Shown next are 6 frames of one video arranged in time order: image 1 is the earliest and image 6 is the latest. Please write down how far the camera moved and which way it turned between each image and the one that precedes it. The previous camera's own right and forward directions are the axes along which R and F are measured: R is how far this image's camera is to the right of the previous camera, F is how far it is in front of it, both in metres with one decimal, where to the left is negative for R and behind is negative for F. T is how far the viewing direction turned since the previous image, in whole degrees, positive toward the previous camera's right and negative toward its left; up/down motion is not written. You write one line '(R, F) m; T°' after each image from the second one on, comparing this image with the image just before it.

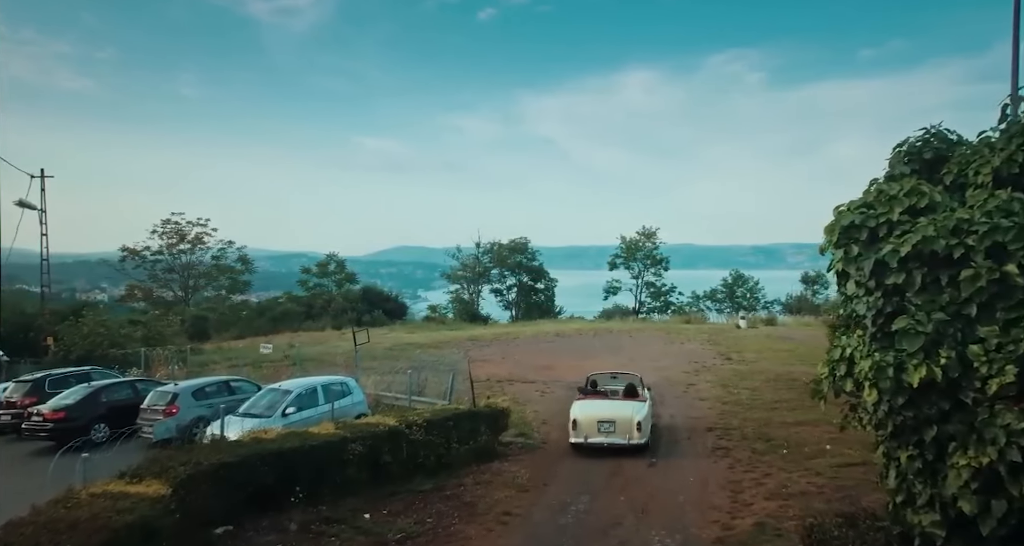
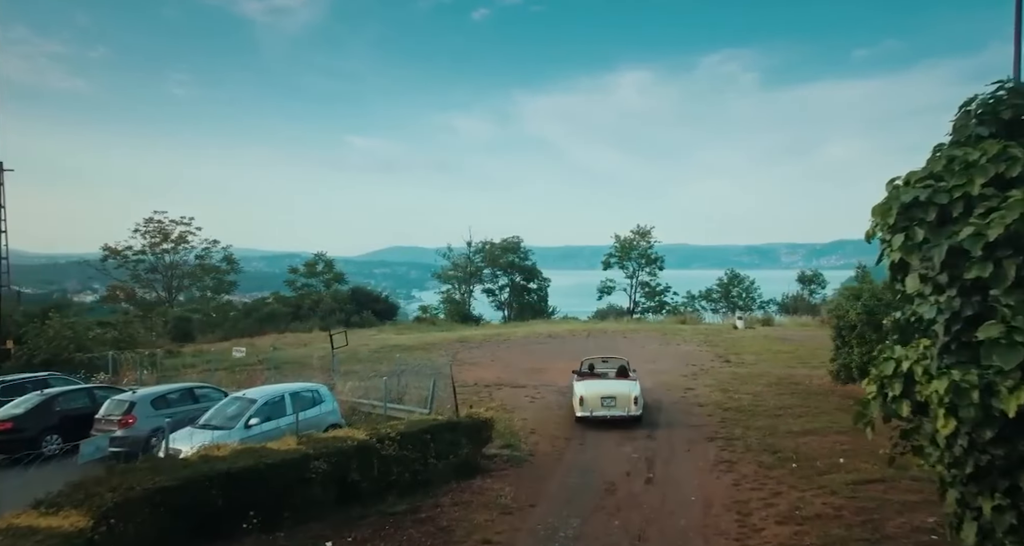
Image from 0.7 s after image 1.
(+0.1, +0.8) m; 0°
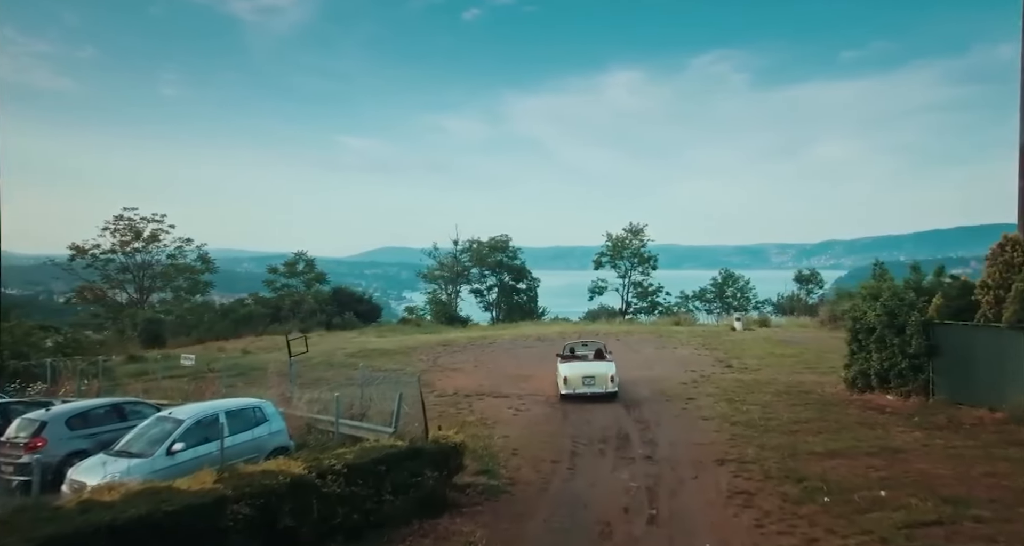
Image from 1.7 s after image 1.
(+0.2, +1.4) m; +1°
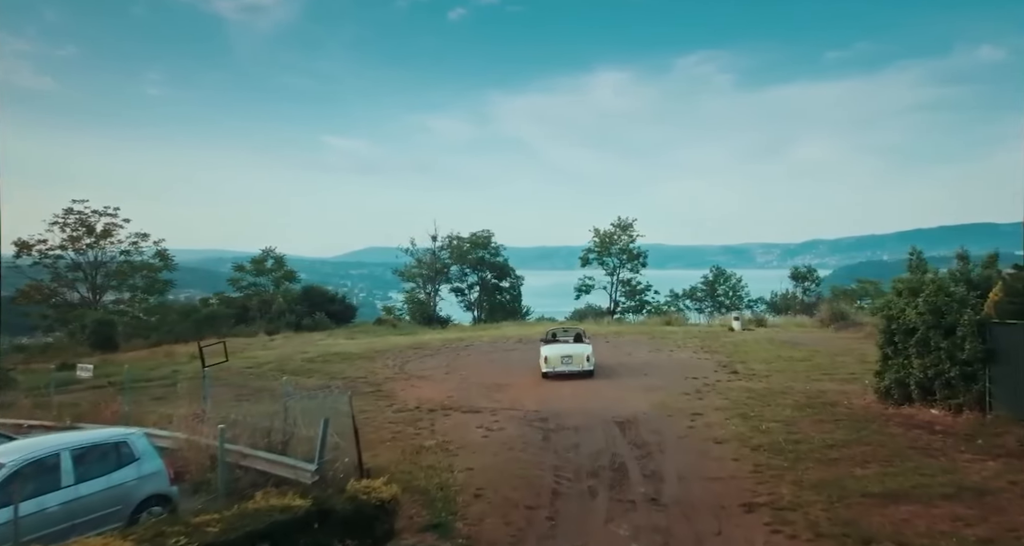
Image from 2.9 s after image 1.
(+0.2, +2.2) m; +1°
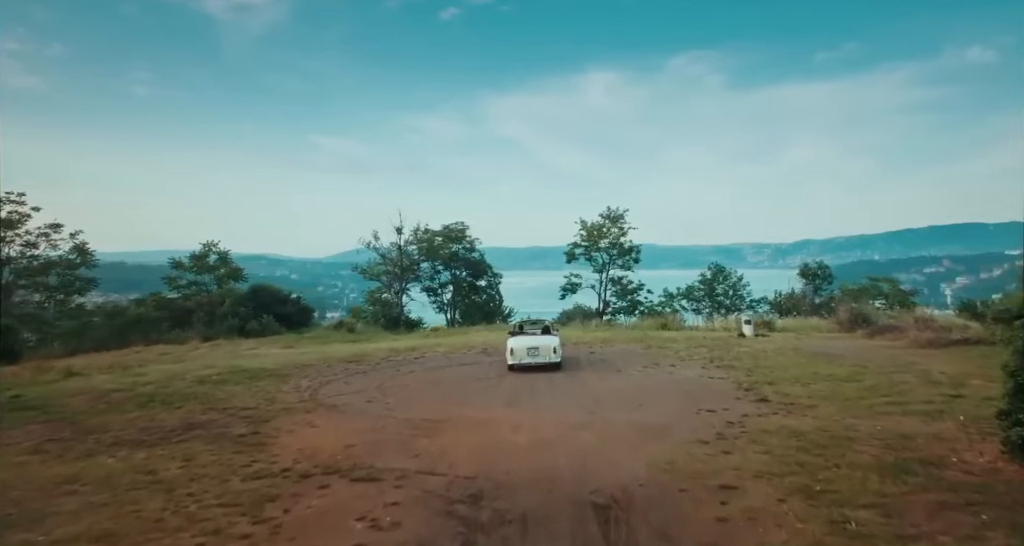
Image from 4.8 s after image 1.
(+0.8, +4.3) m; +1°
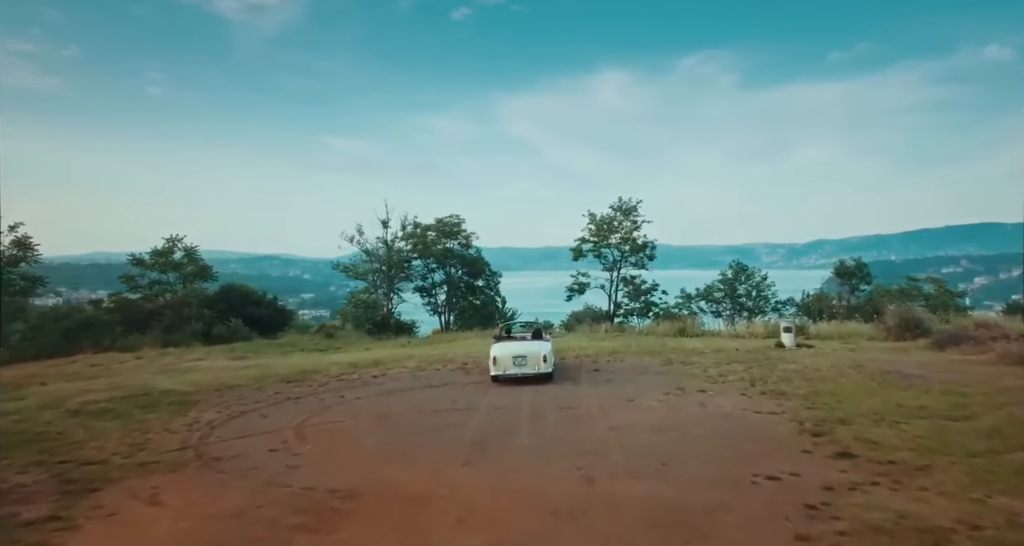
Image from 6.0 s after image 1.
(+0.5, +3.6) m; -1°
